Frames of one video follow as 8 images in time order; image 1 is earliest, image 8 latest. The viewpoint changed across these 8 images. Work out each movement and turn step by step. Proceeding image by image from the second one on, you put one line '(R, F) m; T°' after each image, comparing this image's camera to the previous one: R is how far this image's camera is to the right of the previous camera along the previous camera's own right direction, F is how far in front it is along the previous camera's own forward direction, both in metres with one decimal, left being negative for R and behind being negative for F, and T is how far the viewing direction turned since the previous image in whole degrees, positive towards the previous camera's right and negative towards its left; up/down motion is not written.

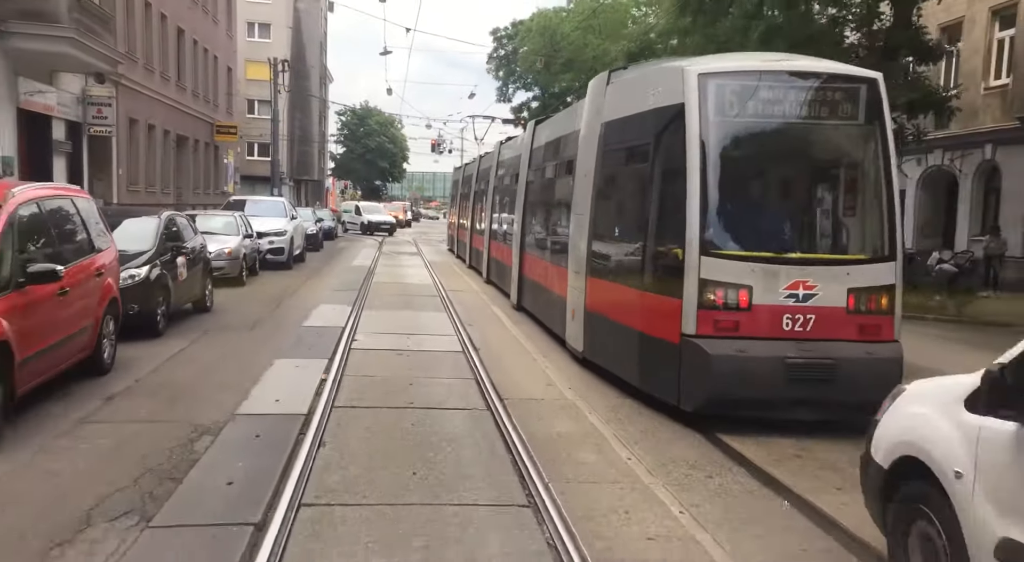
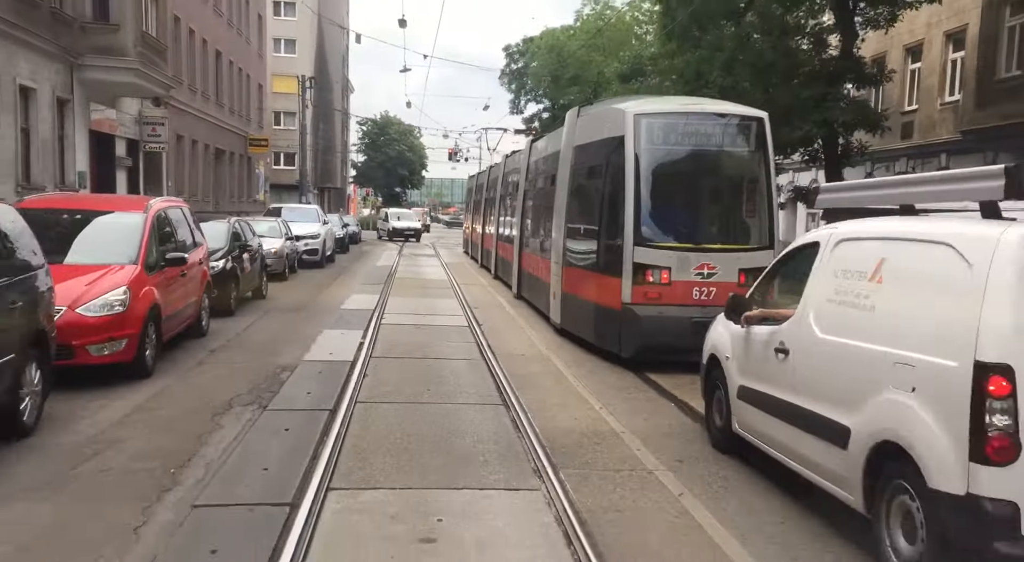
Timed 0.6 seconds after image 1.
(+0.4, -2.8) m; -1°
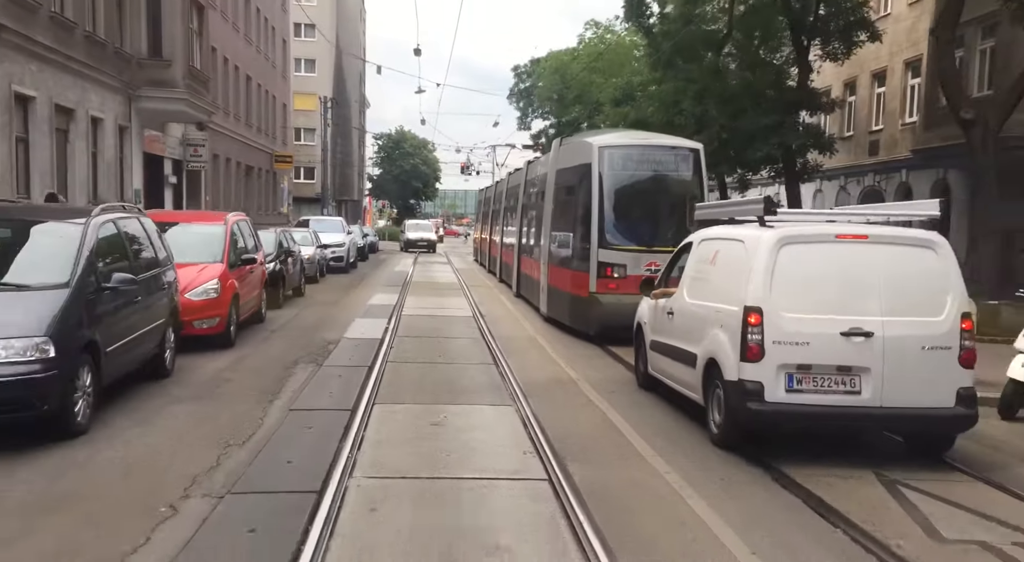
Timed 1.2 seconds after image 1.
(+0.3, -2.8) m; -1°
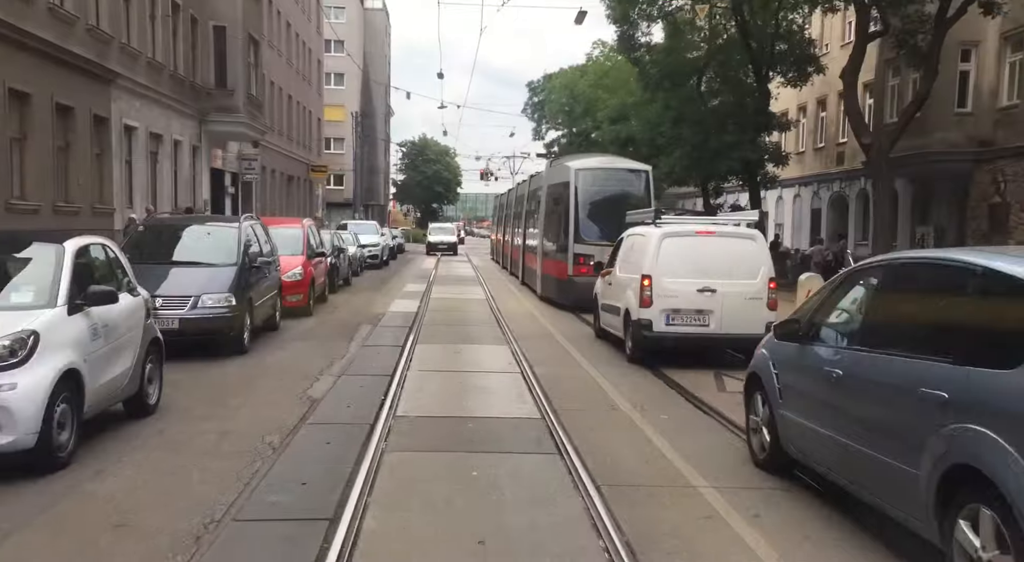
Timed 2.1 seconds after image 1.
(+0.4, -4.3) m; -2°
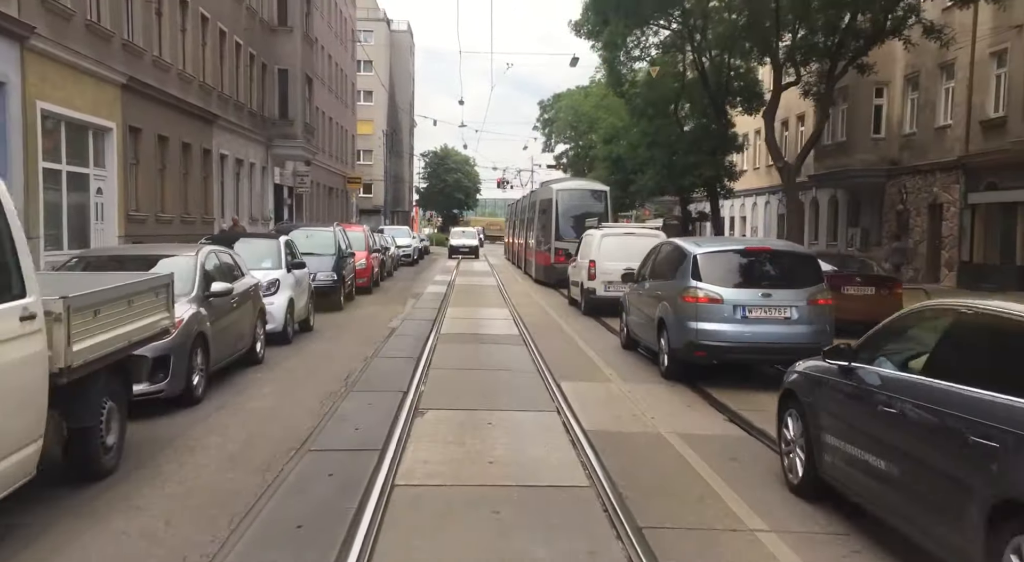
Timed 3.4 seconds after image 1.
(+0.5, -6.2) m; -1°
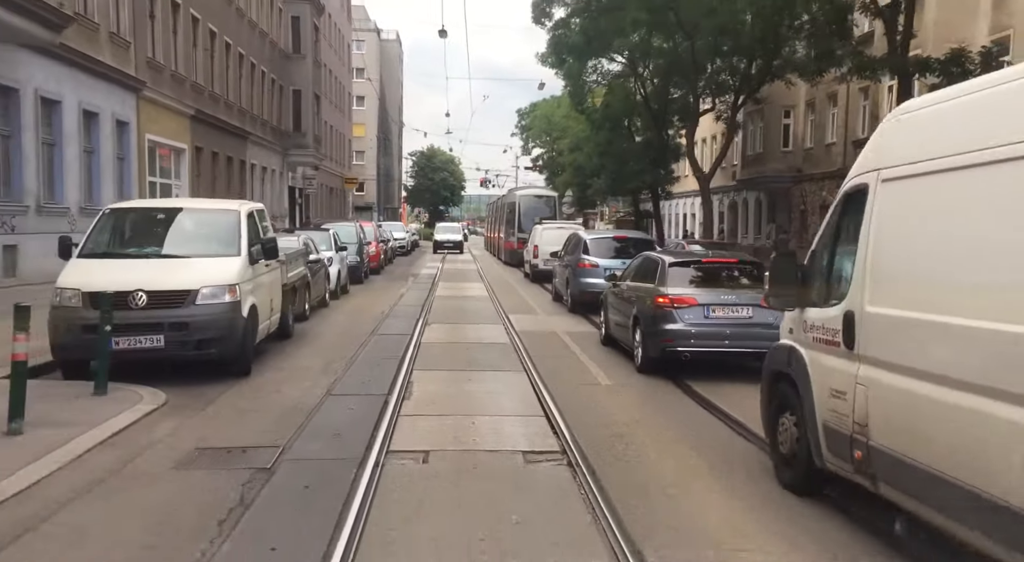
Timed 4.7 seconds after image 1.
(+0.3, -6.5) m; +1°
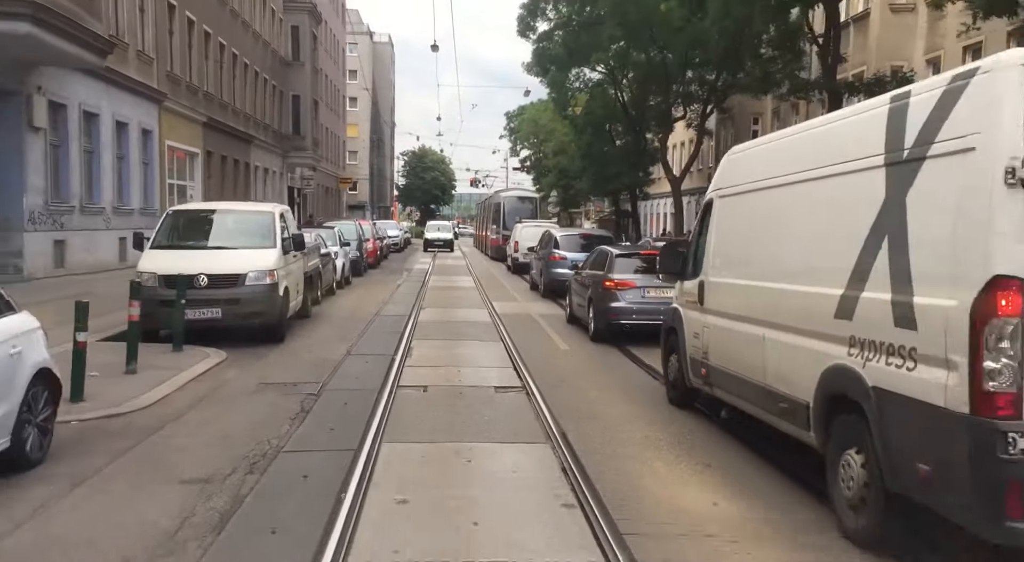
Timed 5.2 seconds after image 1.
(+0.2, -2.4) m; +1°
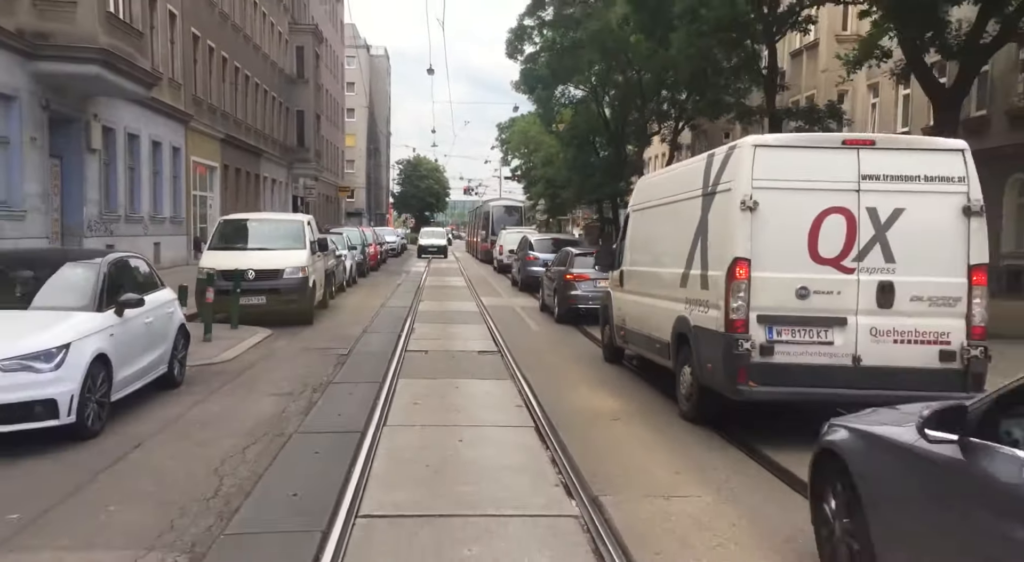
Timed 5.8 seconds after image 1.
(+0.2, -2.9) m; 0°
